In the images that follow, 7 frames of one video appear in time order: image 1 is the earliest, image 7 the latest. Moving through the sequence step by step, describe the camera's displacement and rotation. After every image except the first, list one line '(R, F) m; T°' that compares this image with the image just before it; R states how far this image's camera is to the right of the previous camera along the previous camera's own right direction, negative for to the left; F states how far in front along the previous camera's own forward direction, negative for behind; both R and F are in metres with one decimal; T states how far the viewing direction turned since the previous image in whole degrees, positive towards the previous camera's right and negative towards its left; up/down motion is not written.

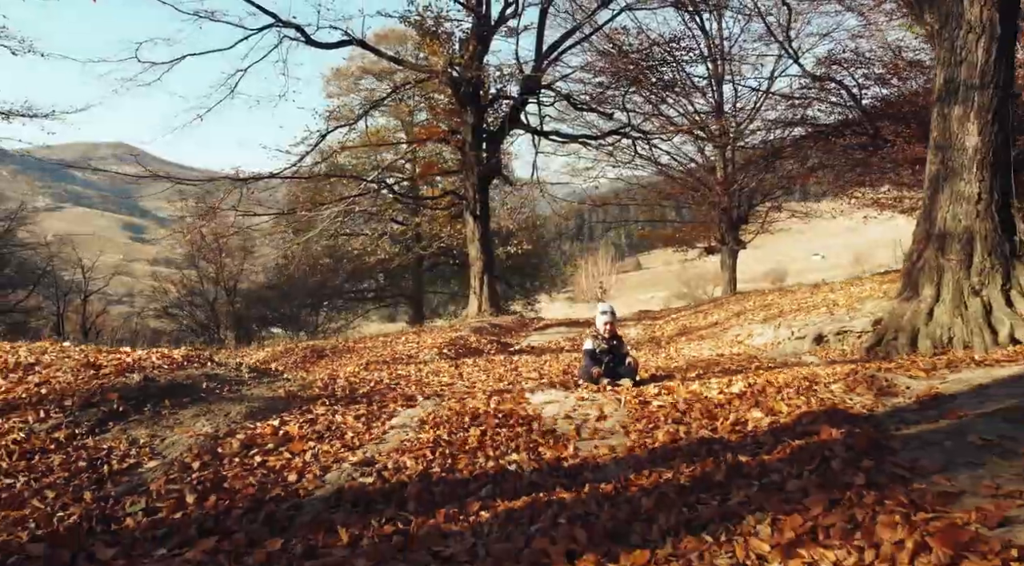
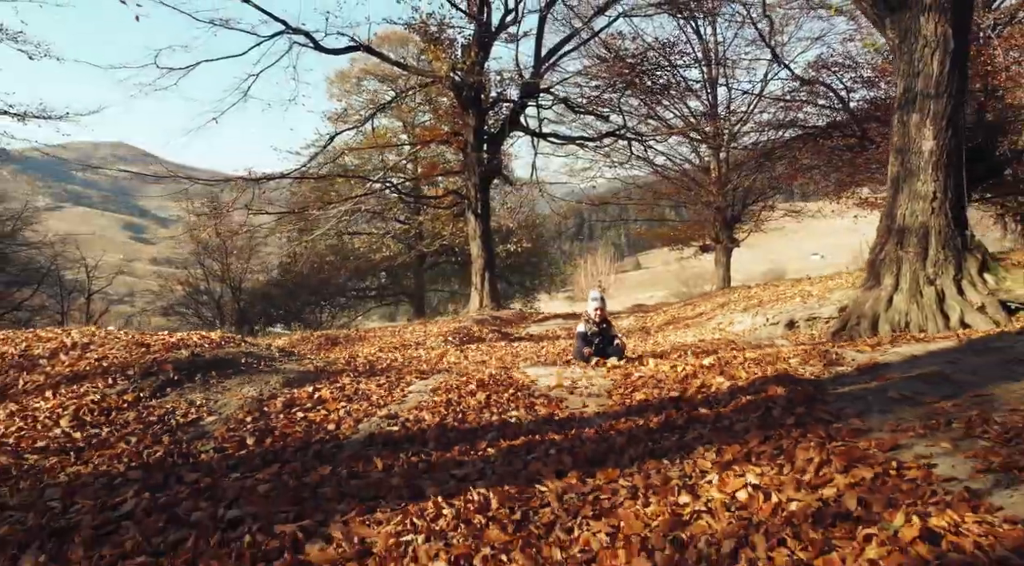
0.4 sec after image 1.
(0.0, -0.7) m; 0°
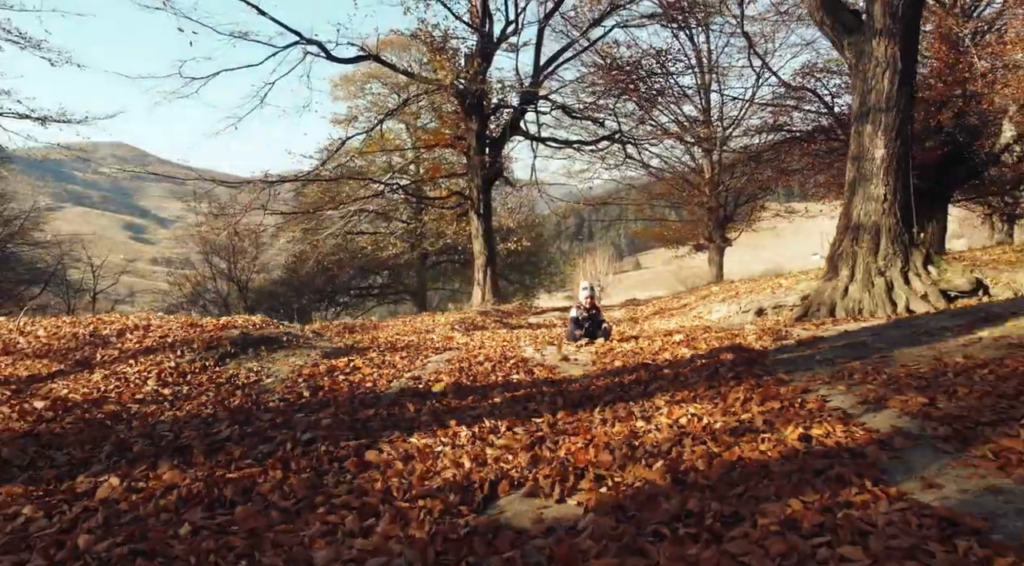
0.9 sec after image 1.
(0.0, -1.0) m; 0°
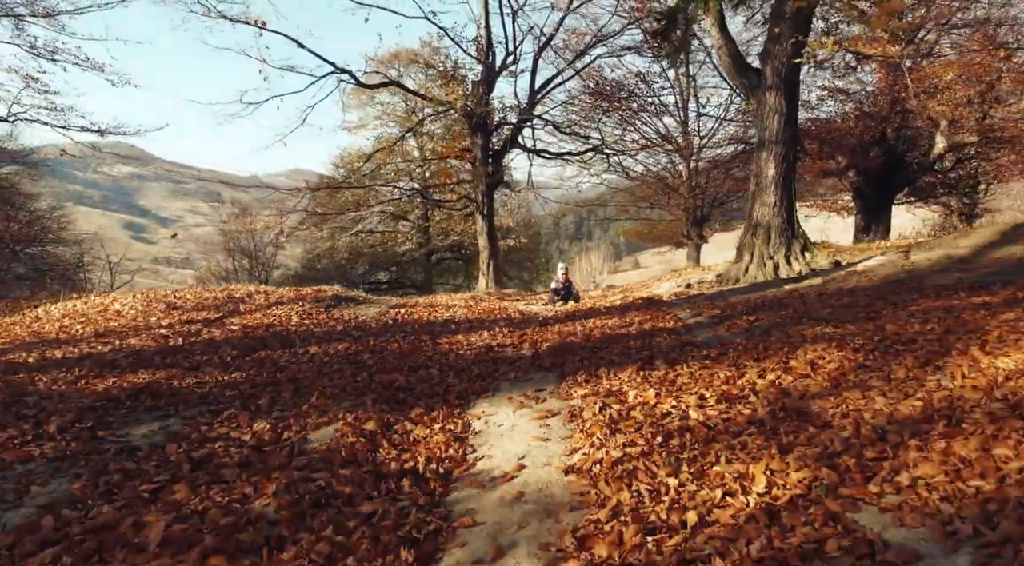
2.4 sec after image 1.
(0.0, -3.3) m; 0°
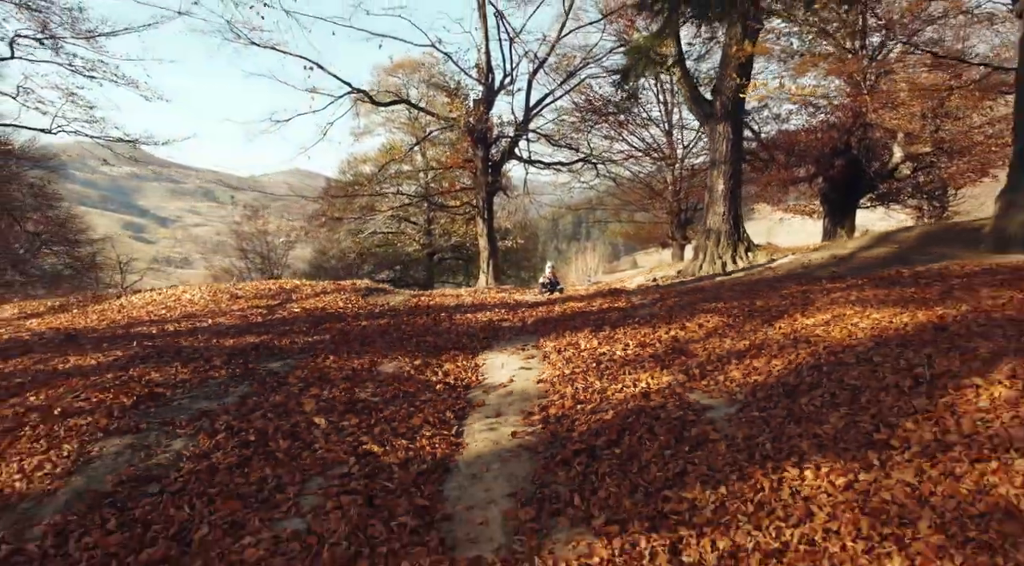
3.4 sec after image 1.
(0.0, -2.5) m; 0°
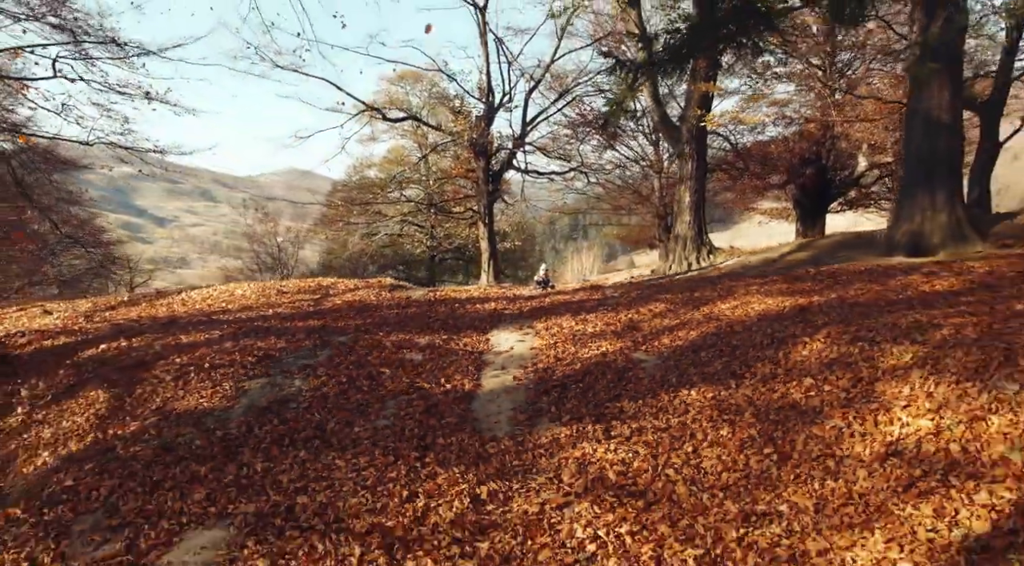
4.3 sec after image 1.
(0.0, -2.6) m; 0°
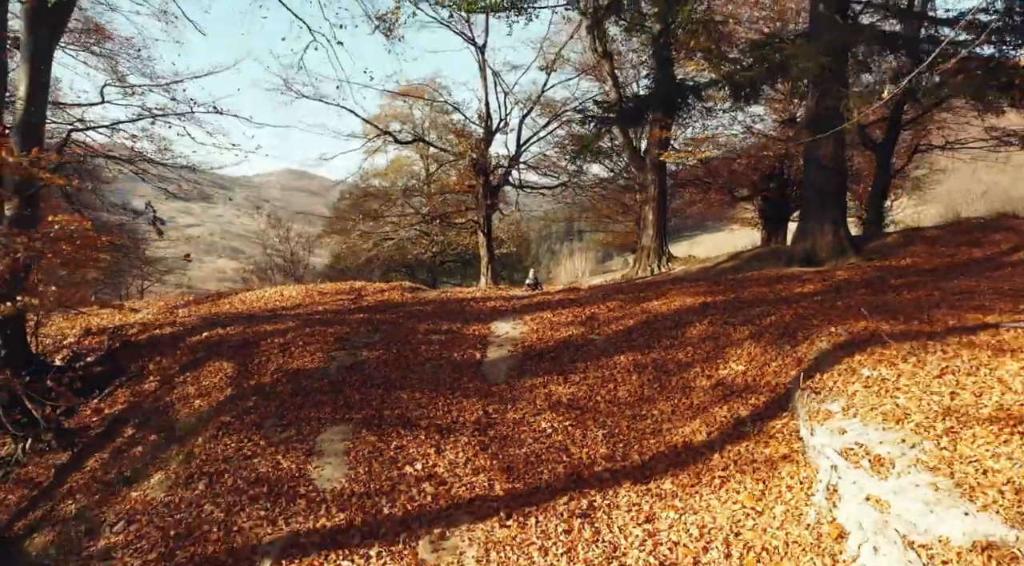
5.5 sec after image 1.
(0.0, -3.9) m; 0°
